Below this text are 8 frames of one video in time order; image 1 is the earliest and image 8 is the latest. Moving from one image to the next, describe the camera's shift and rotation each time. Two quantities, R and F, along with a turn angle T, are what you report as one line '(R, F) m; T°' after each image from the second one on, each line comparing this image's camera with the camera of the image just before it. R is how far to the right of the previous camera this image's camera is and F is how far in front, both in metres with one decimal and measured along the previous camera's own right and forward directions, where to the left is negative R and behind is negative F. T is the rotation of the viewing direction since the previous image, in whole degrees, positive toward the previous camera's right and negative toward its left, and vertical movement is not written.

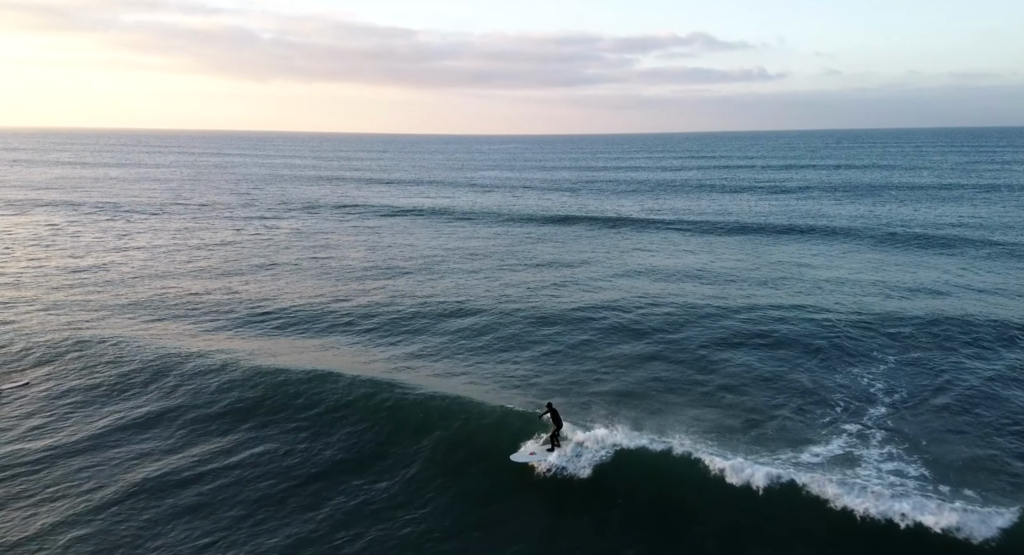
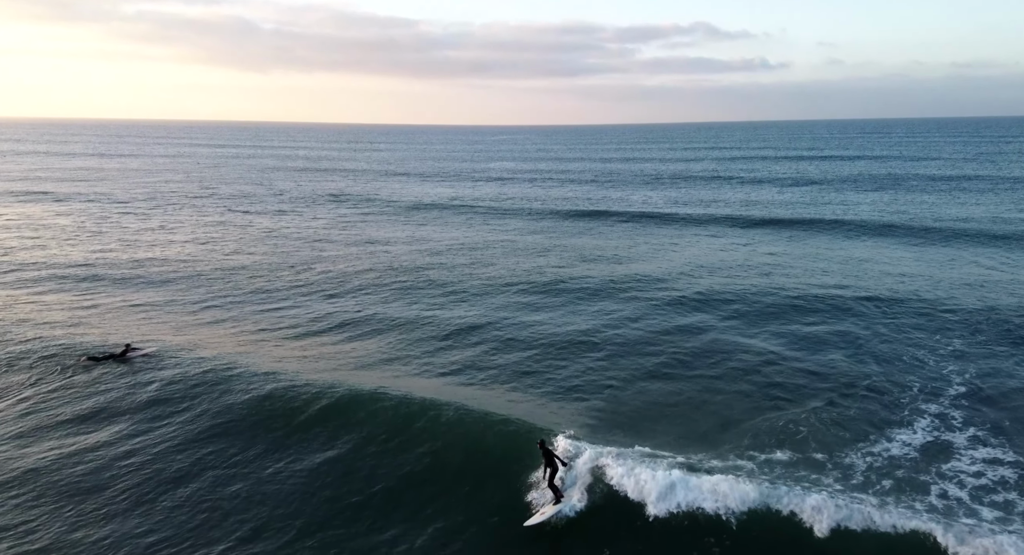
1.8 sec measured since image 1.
(-2.8, -2.3) m; -1°
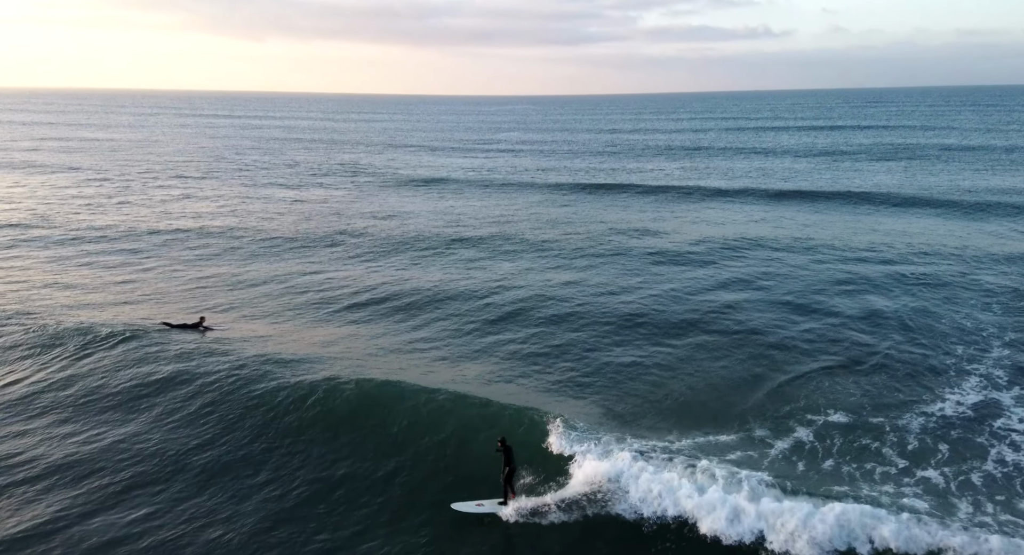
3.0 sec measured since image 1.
(-1.7, -1.2) m; 0°
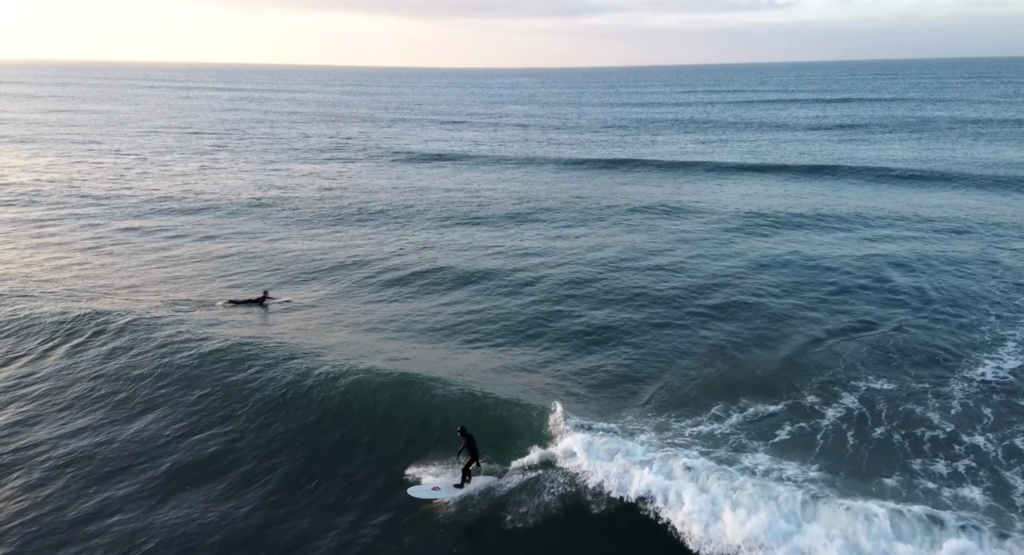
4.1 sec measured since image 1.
(-1.3, -0.8) m; 0°
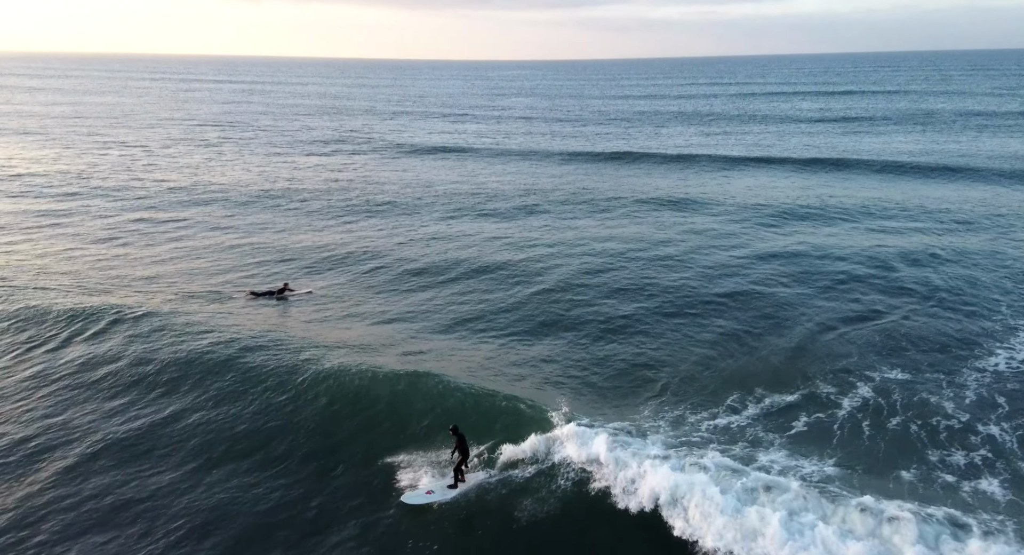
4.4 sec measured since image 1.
(+8.5, +3.8) m; -3°
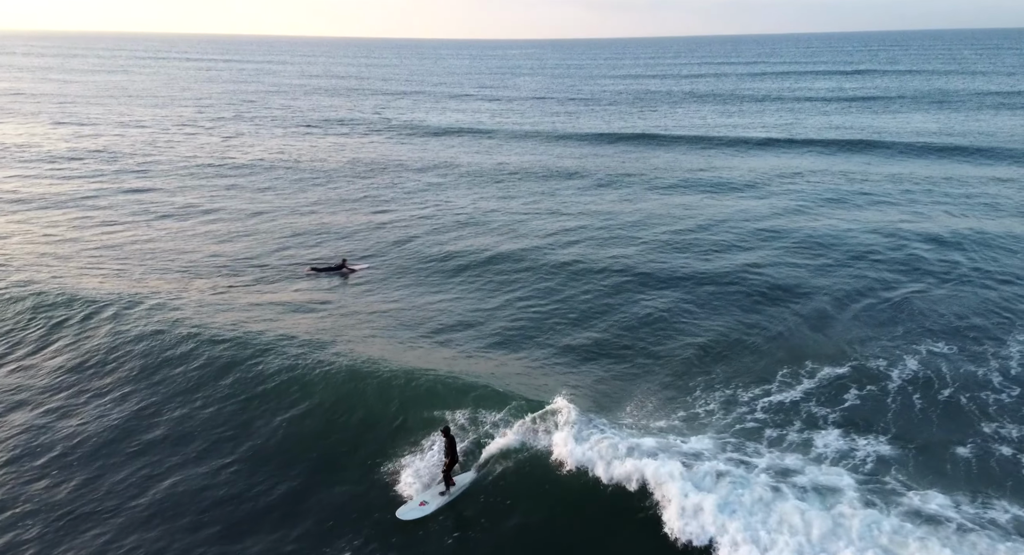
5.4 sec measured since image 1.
(-1.6, -0.6) m; -1°
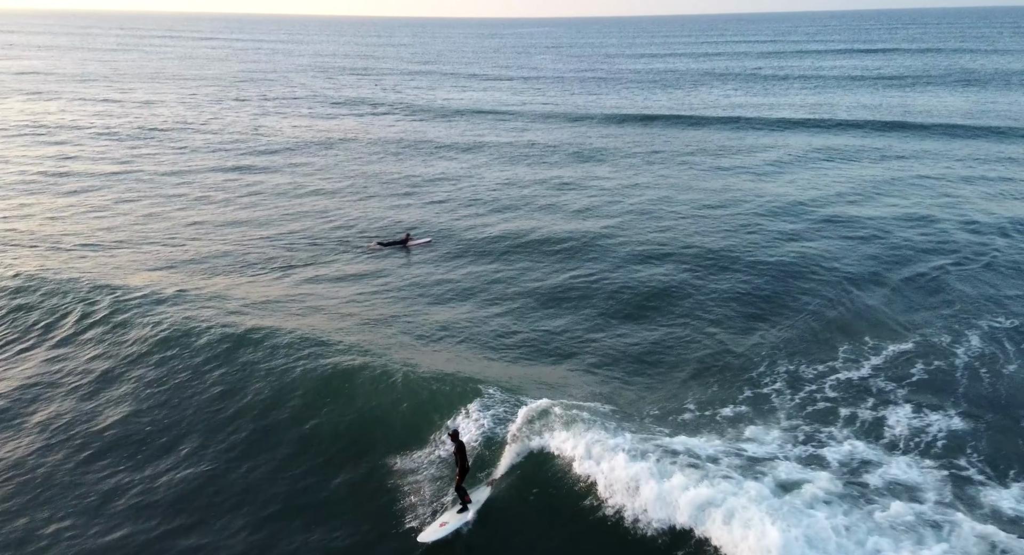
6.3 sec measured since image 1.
(-1.6, -0.3) m; -1°
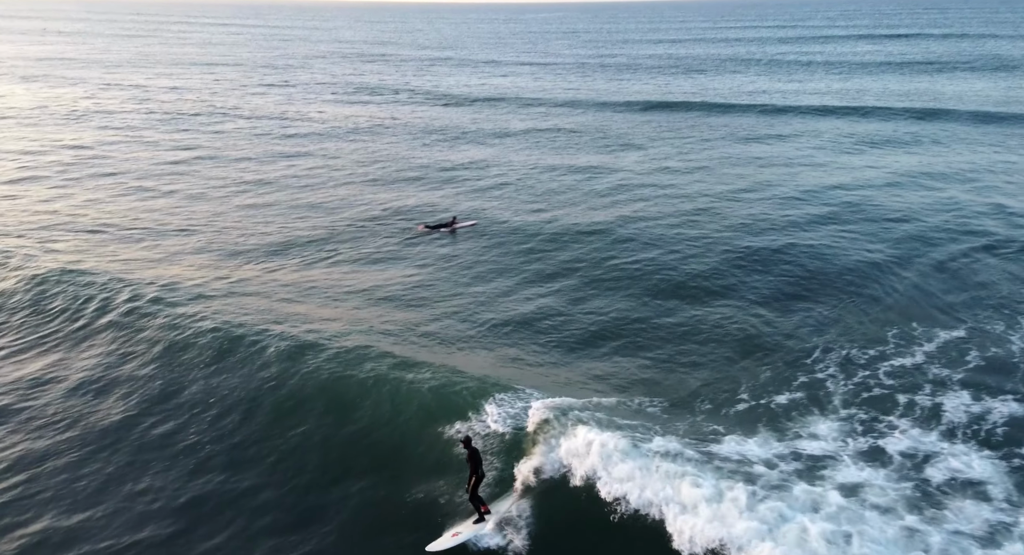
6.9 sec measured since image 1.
(-1.0, -0.1) m; -1°
